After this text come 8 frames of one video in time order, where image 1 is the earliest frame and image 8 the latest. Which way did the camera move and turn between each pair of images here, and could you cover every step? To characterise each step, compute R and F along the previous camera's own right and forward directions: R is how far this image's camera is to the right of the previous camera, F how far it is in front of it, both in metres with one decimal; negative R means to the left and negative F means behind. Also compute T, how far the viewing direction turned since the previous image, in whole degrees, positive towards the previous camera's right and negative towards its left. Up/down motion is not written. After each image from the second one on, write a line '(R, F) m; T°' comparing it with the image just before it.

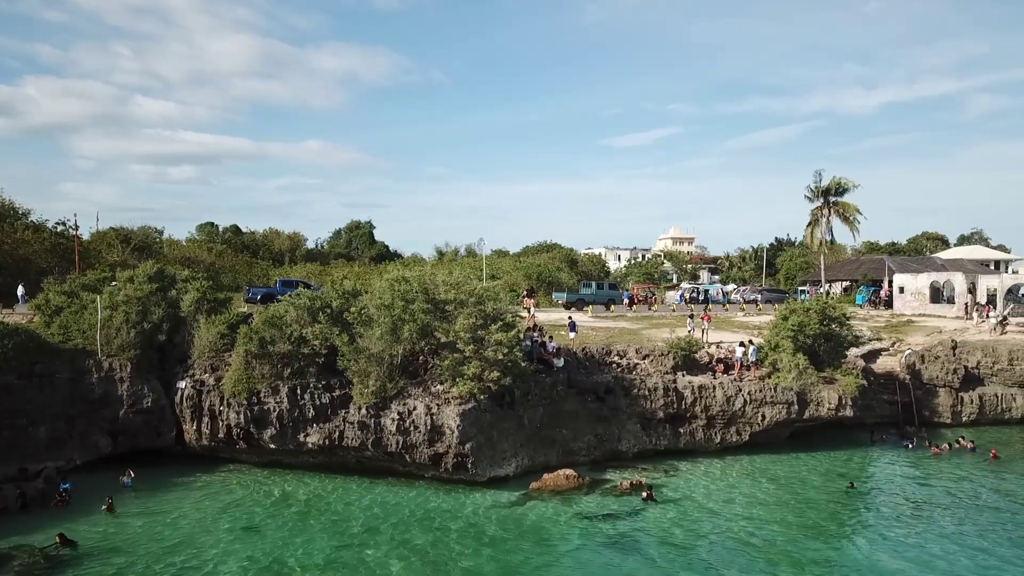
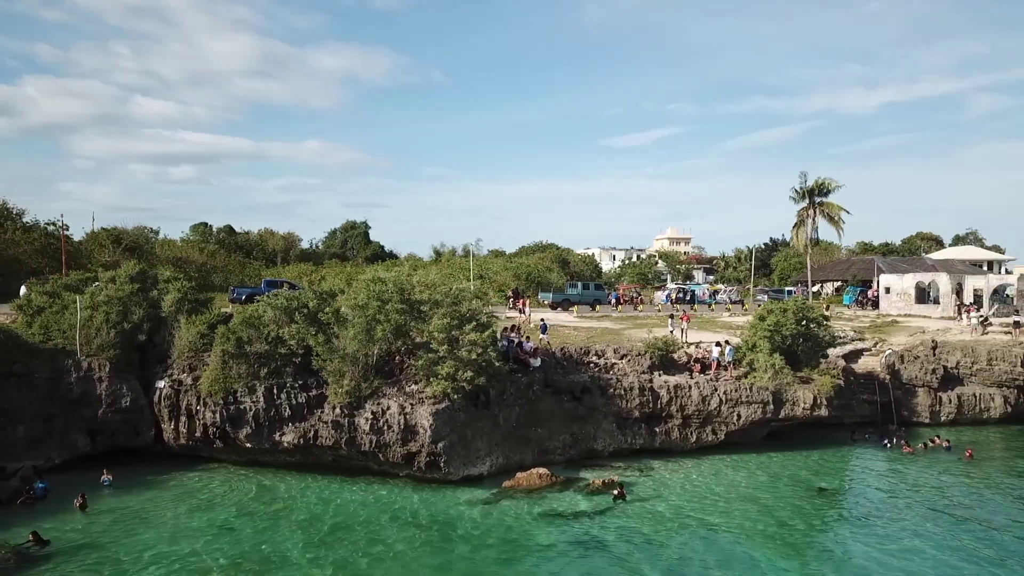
(+0.9, -0.2) m; 0°
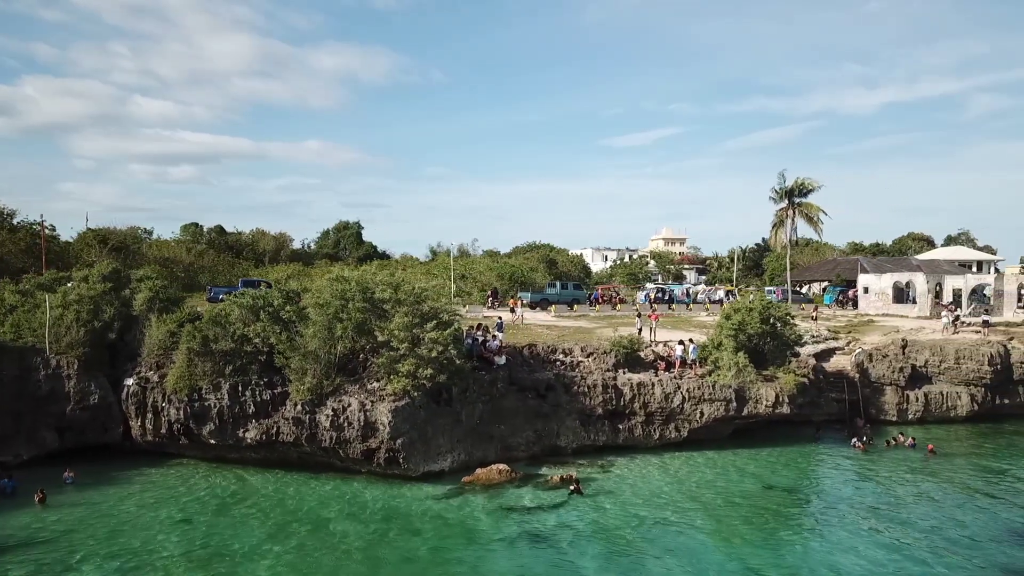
(+1.4, -0.3) m; 0°
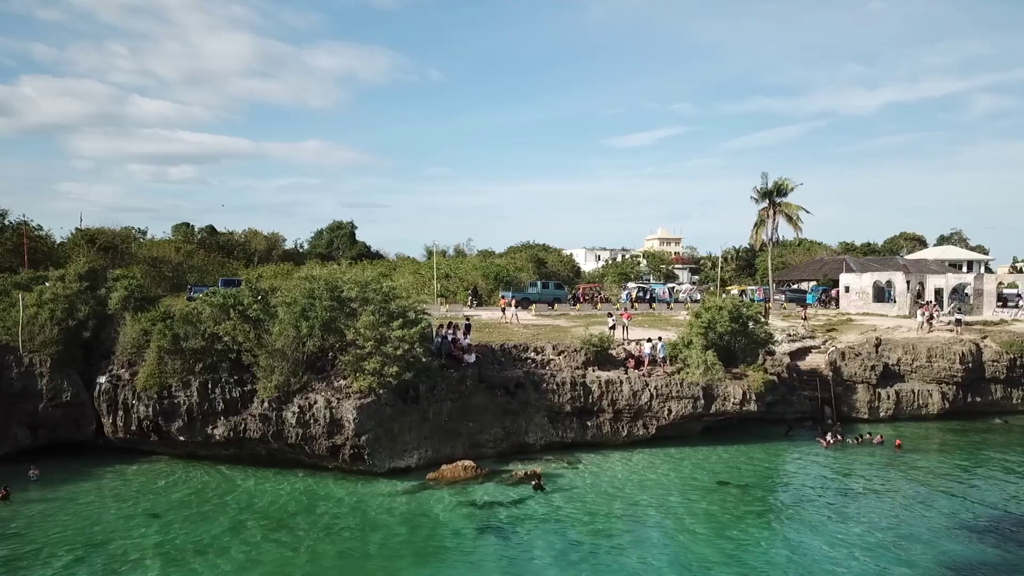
(+1.2, -0.3) m; 0°
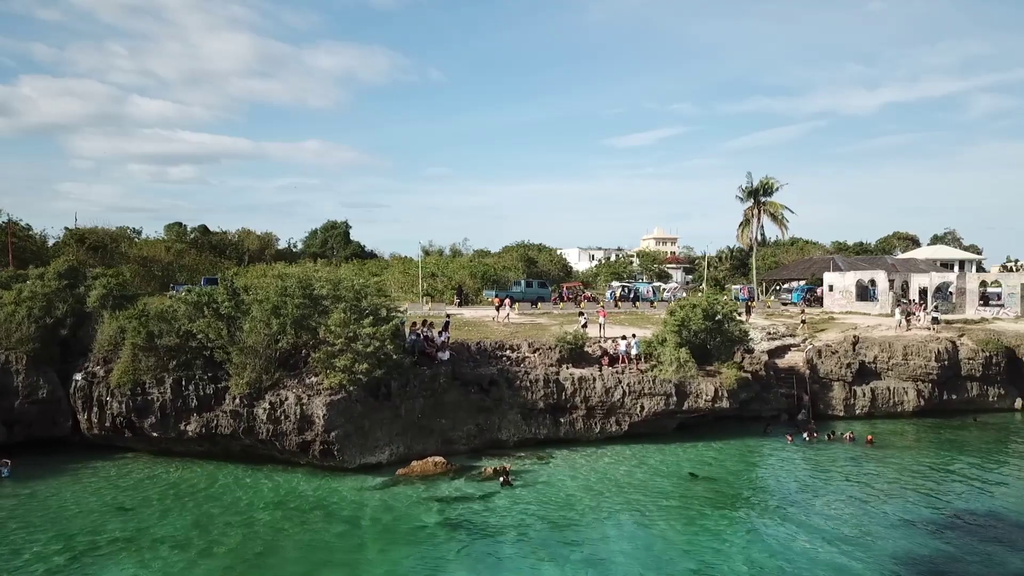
(+1.1, -0.2) m; 0°
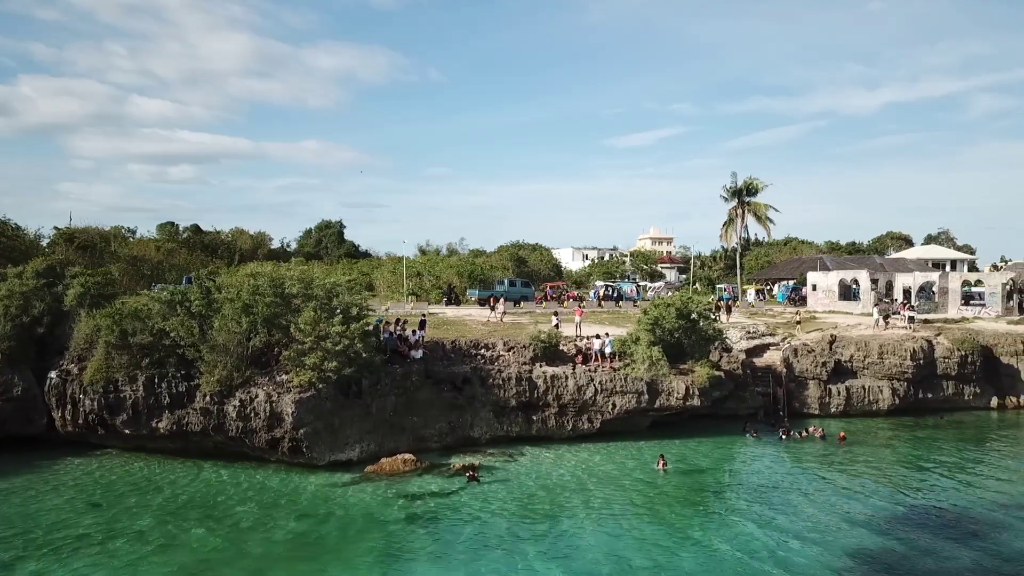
(+1.1, -0.2) m; 0°
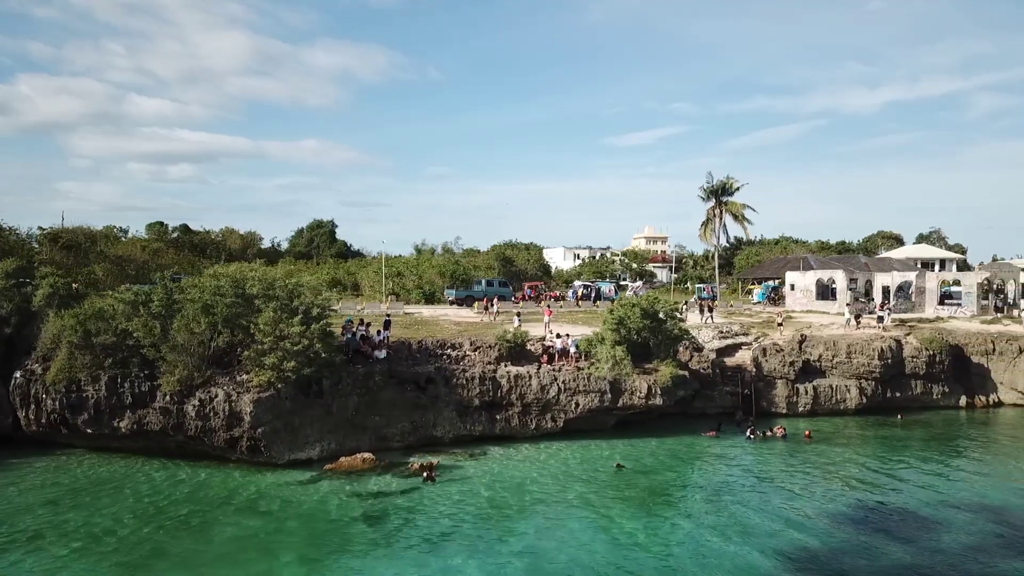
(+1.5, -0.2) m; 0°
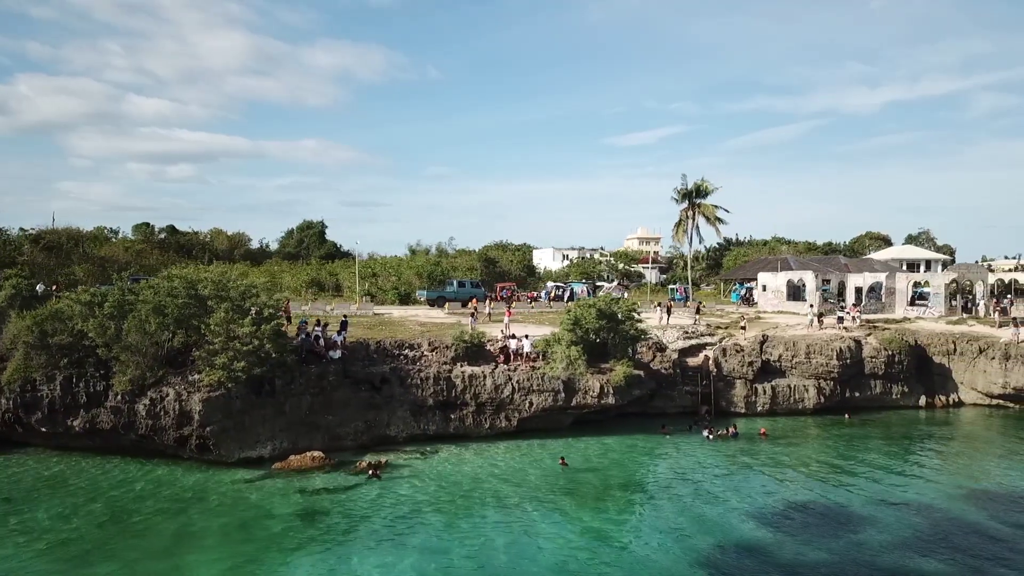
(+1.9, -0.4) m; 0°
